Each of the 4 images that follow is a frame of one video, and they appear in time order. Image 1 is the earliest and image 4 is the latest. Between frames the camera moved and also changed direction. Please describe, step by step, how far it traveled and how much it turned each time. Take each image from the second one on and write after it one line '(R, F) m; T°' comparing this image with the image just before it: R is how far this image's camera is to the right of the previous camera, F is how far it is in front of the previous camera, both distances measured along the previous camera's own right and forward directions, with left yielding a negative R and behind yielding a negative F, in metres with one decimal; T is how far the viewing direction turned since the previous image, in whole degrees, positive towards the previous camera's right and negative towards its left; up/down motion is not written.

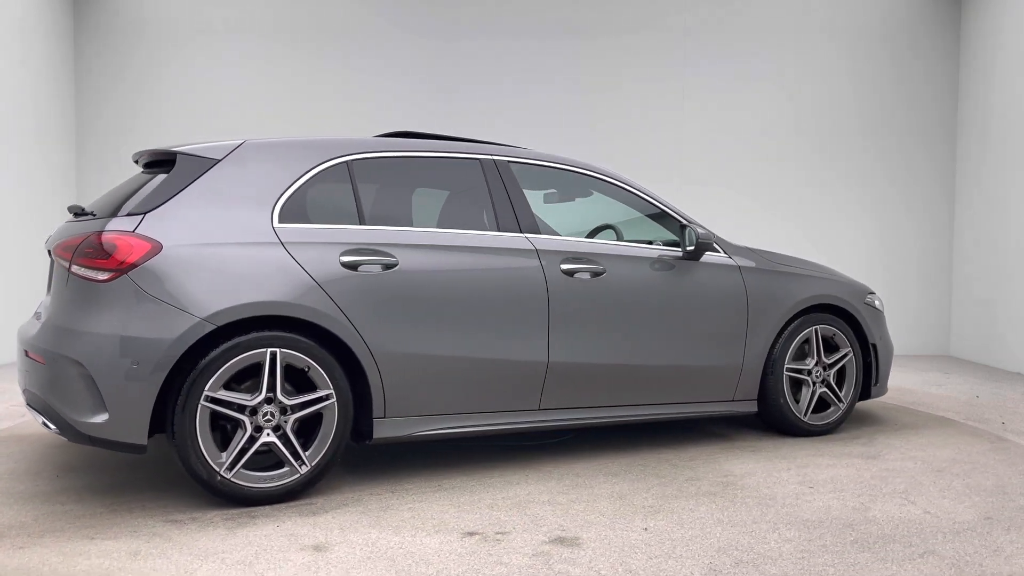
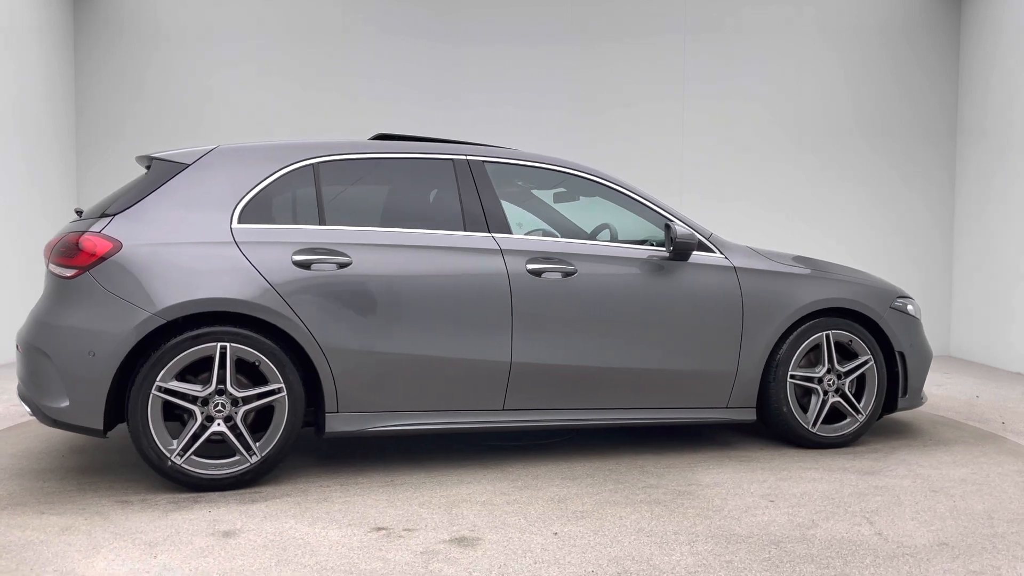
(+0.8, +0.1) m; -10°
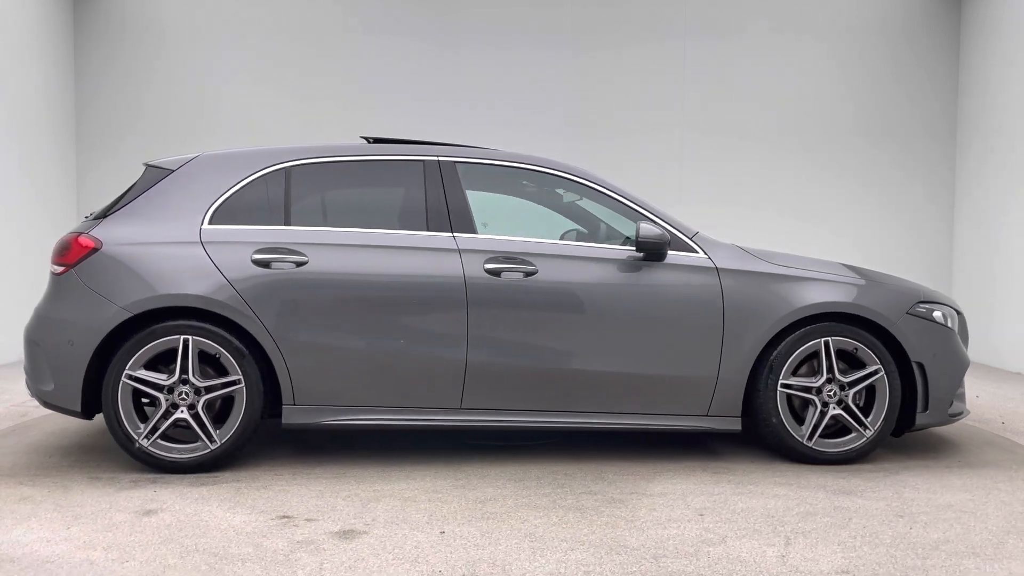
(+0.9, +0.1) m; -11°
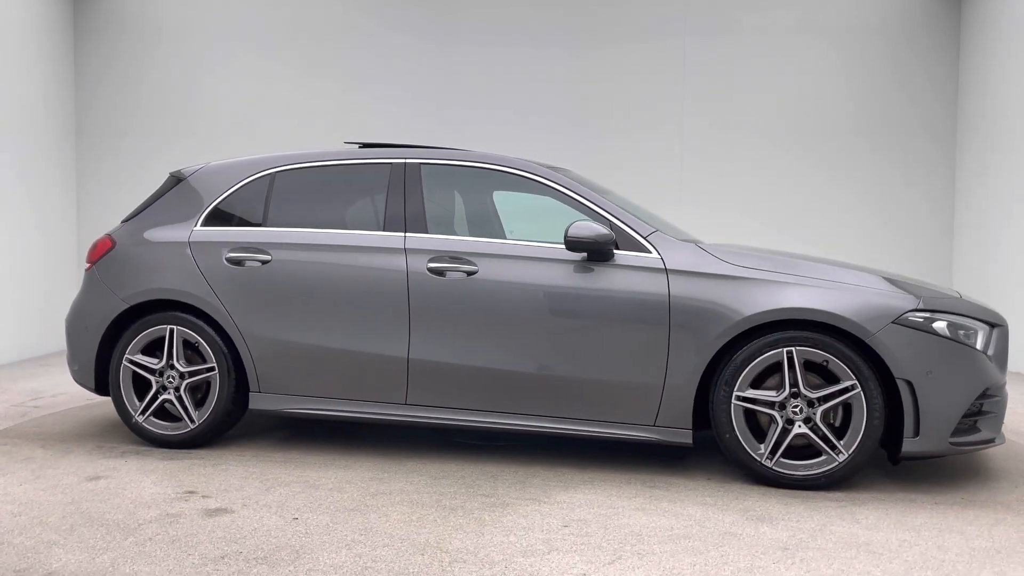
(+1.3, +0.2) m; -16°
